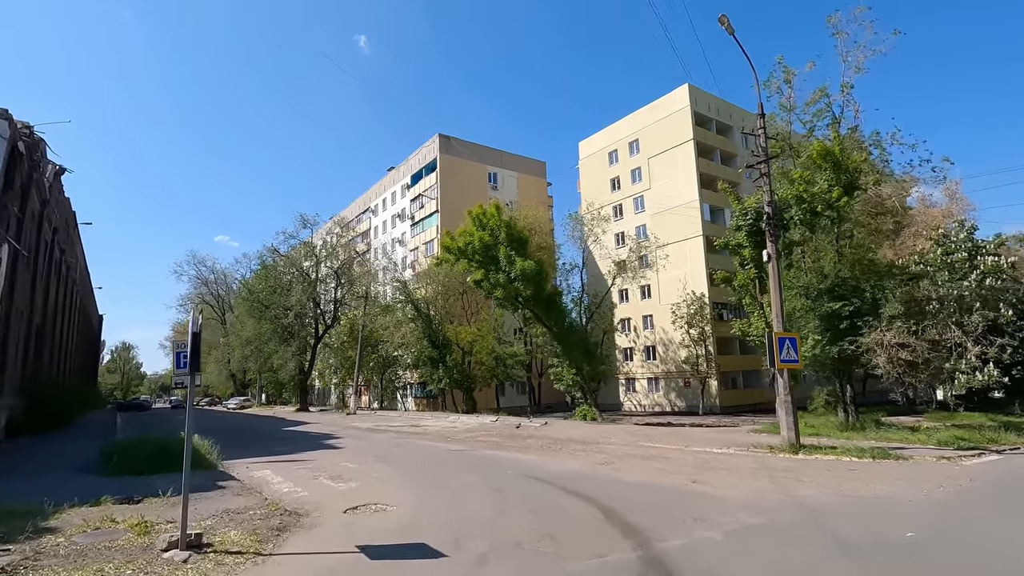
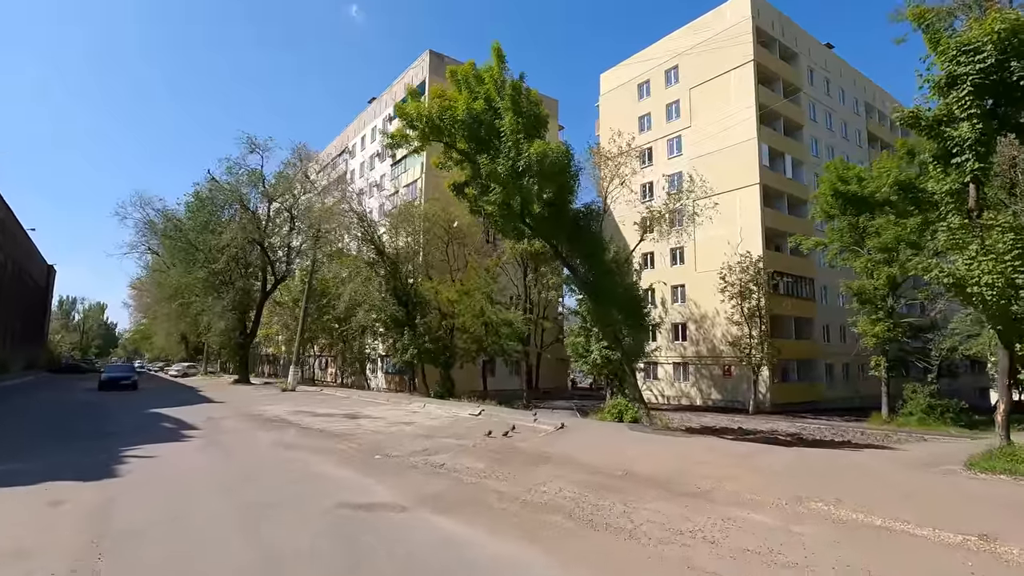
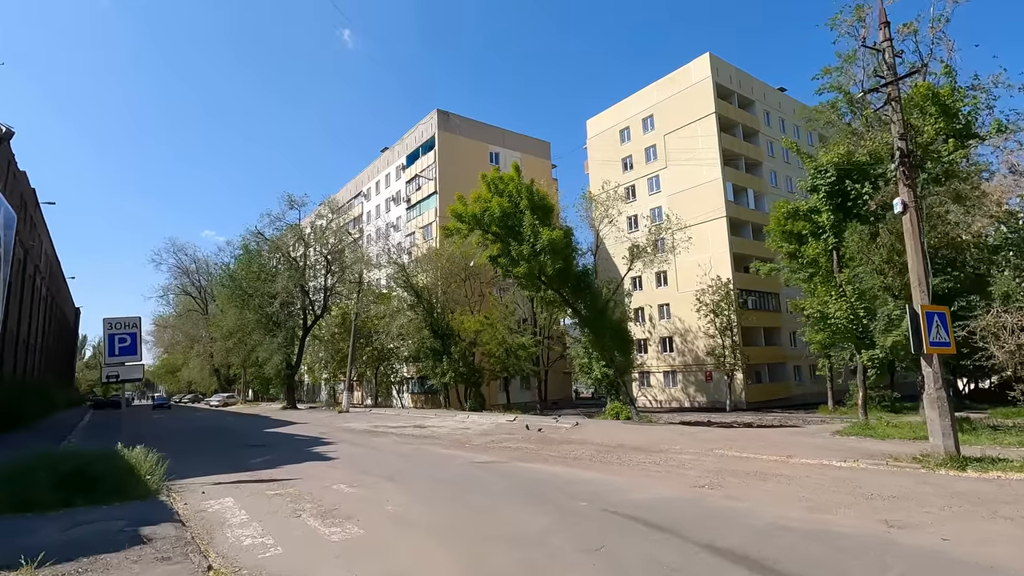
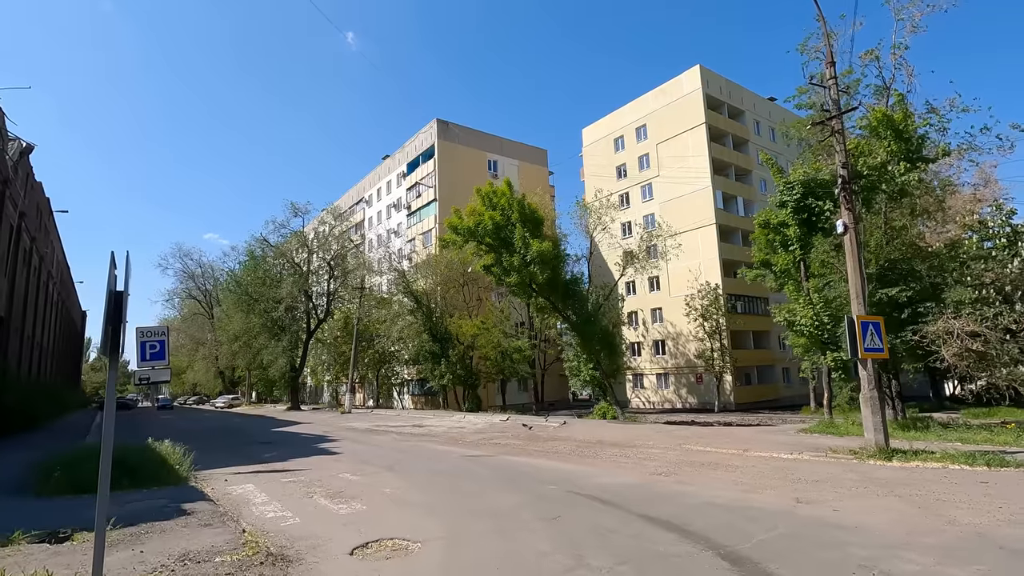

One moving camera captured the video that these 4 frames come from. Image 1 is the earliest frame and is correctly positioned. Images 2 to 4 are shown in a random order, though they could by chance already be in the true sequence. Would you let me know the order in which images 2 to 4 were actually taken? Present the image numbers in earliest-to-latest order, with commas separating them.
4, 3, 2
